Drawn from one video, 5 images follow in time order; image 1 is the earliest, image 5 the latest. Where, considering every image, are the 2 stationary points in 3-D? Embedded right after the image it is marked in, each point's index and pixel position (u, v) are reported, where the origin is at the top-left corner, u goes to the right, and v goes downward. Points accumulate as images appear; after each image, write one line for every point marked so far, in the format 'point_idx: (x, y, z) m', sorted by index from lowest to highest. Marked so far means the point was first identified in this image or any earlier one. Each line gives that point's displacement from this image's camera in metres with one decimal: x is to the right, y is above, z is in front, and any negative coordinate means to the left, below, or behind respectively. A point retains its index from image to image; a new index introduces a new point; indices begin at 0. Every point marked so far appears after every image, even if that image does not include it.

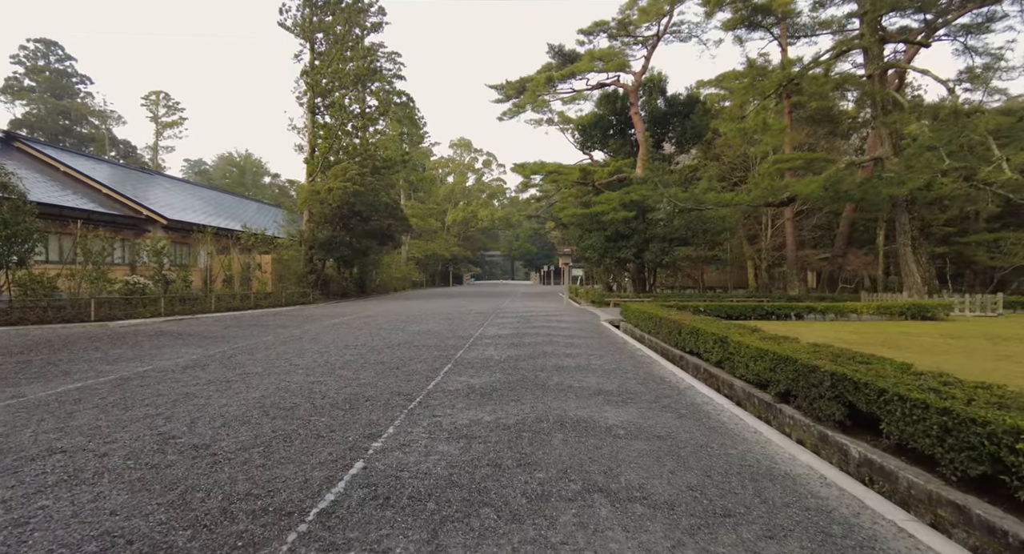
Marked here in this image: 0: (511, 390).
0: (0.0, -1.0, +4.4) m
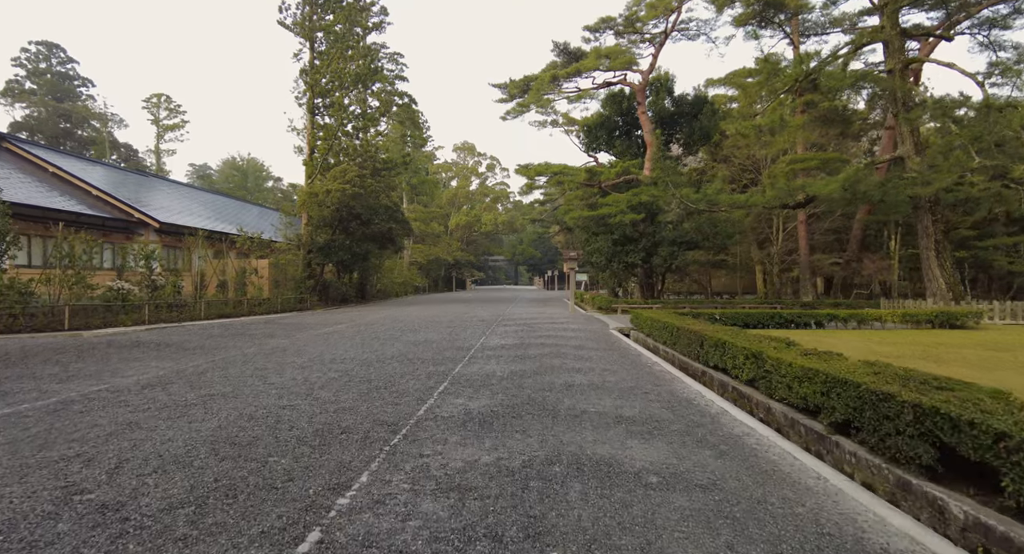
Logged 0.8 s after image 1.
0: (0.0, -1.0, +3.8) m
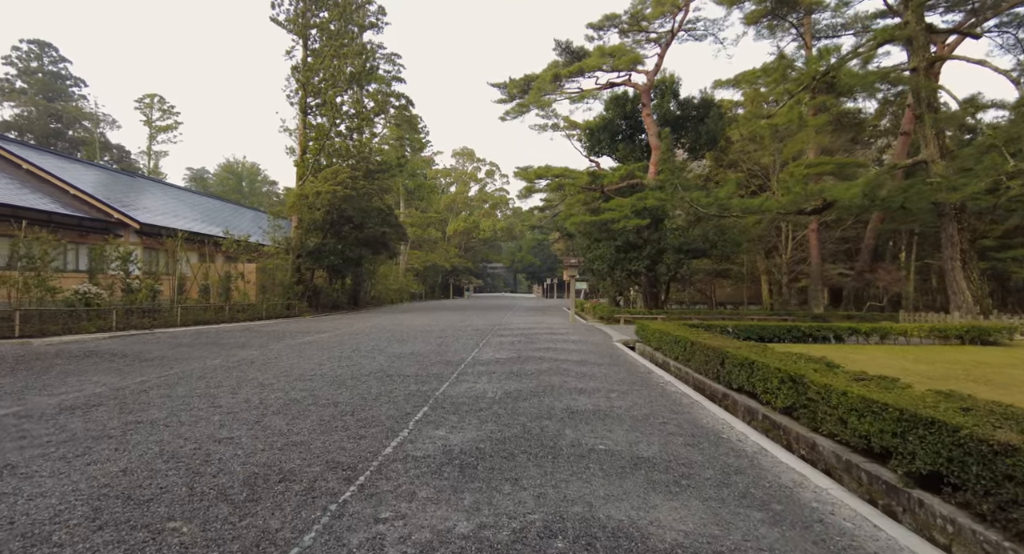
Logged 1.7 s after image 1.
0: (0.0, -1.1, +3.0) m
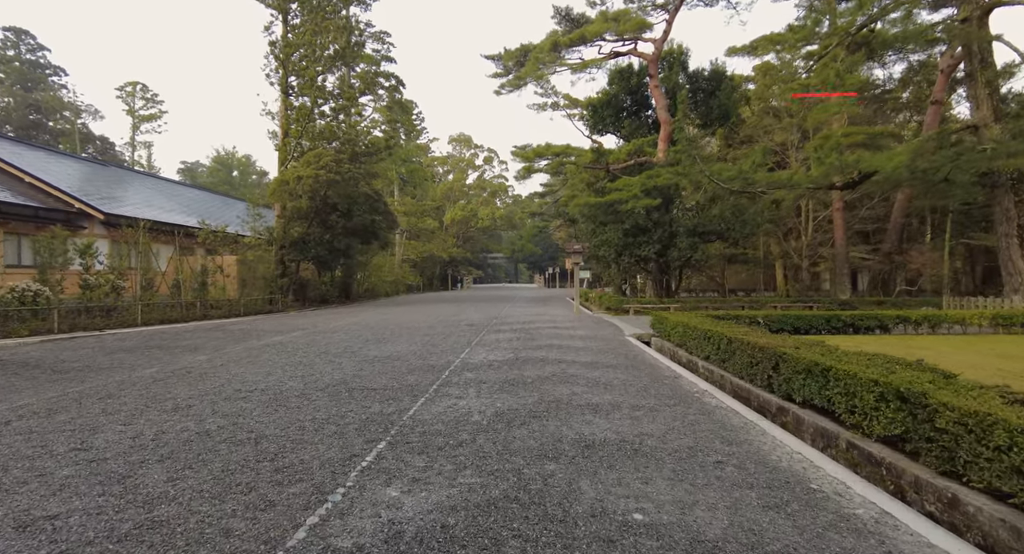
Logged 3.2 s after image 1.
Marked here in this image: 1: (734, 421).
0: (-0.1, -1.0, +1.9) m
1: (+1.6, -1.0, +3.5) m
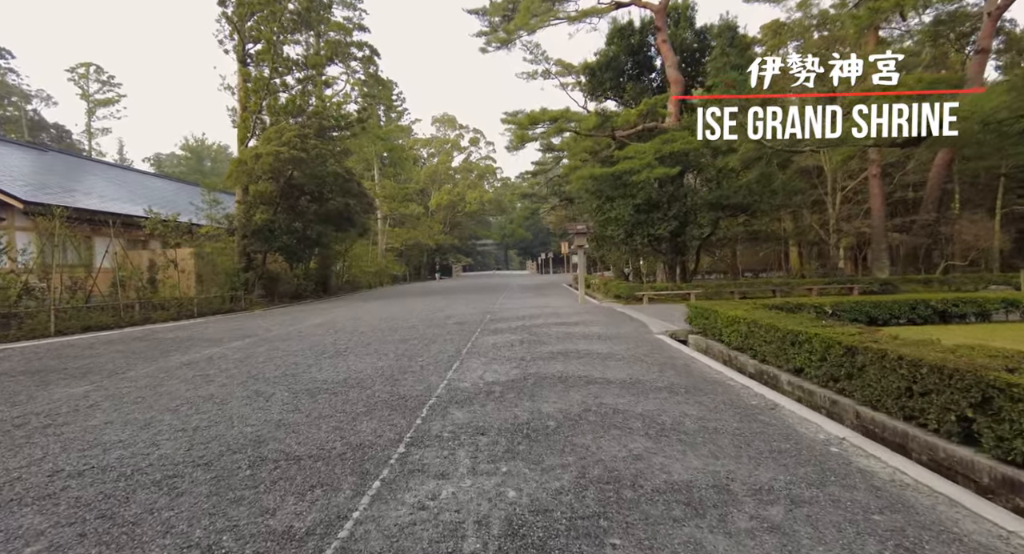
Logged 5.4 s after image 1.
0: (+0.1, -1.0, +0.1) m
1: (+1.7, -0.9, +1.8) m
